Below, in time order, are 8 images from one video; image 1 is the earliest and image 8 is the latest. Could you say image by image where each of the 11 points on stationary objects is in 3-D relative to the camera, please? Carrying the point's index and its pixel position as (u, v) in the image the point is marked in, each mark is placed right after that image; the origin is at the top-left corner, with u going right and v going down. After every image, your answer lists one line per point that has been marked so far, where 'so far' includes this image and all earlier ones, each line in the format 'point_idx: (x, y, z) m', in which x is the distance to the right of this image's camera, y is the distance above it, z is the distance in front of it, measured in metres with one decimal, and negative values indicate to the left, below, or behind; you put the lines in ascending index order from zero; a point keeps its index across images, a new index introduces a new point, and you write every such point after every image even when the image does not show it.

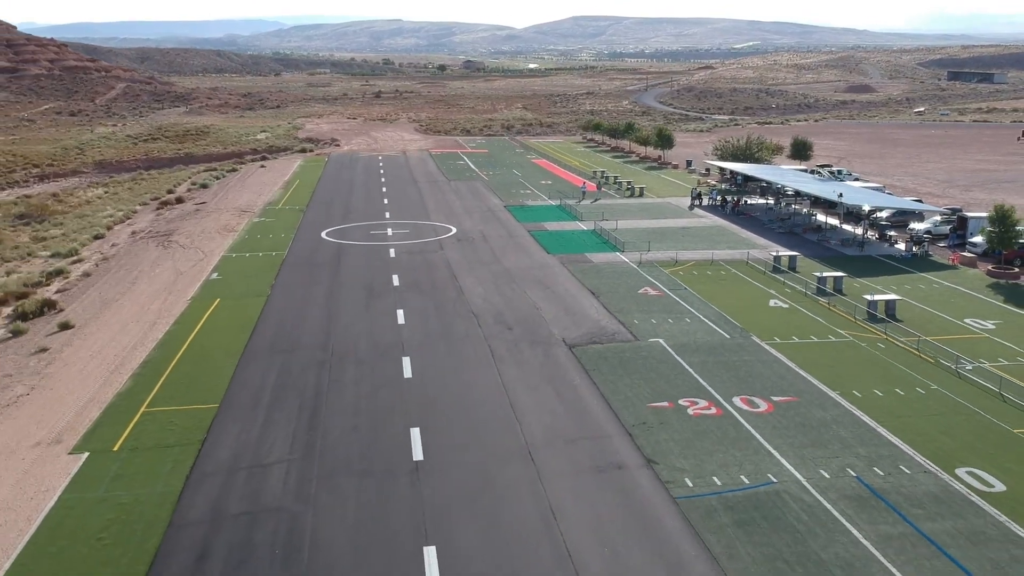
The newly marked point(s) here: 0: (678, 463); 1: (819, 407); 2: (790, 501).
0: (+3.9, -4.1, +16.8) m
1: (+8.3, -3.2, +19.6) m
2: (+6.0, -4.6, +15.3) m
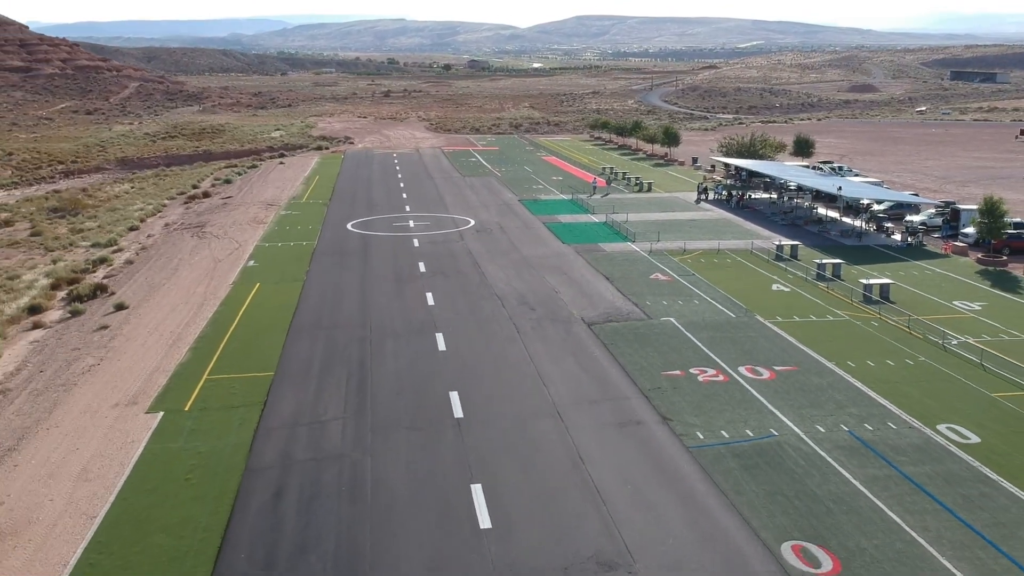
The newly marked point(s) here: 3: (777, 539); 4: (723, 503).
0: (+4.8, -3.5, +19.0) m
1: (+9.2, -2.6, +21.8) m
2: (+6.8, -4.0, +17.5) m
3: (+5.3, -5.0, +14.2) m
4: (+4.6, -4.7, +15.4) m
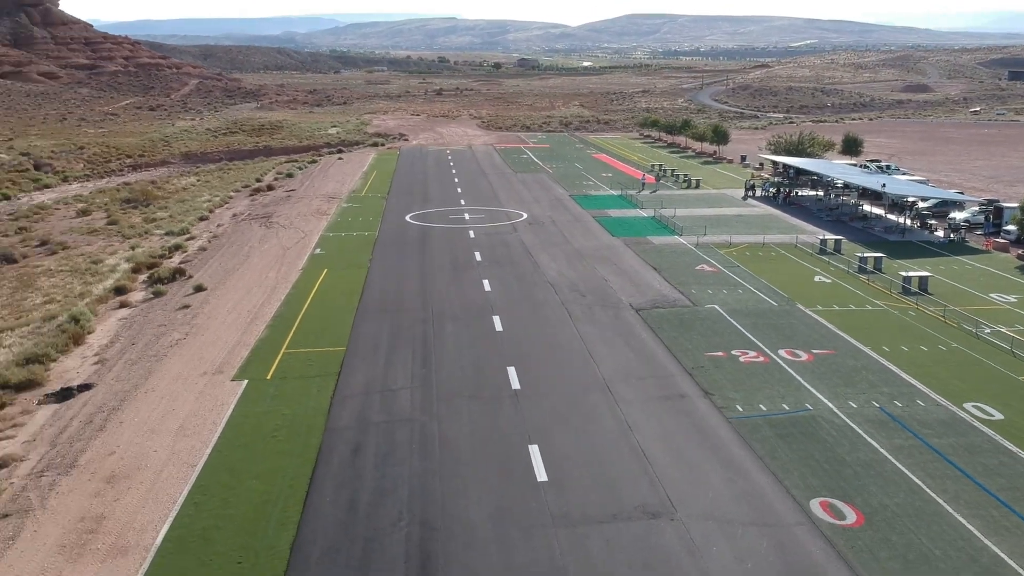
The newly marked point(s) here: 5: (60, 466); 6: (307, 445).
0: (+6.3, -3.1, +20.5) m
1: (+10.9, -2.2, +23.0) m
2: (+8.2, -3.5, +18.9) m
3: (+6.5, -4.6, +15.7) m
4: (+5.9, -4.2, +16.9) m
5: (-10.9, -4.3, +16.8) m
6: (-5.2, -4.0, +17.6) m
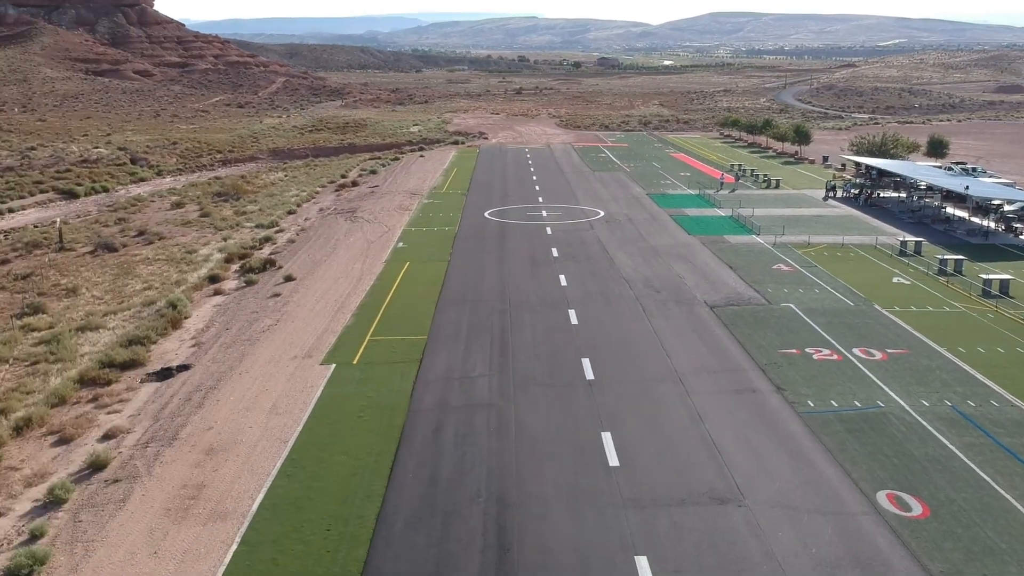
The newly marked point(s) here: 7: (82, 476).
0: (+8.5, -3.0, +20.5) m
1: (+13.3, -2.3, +22.5) m
2: (+10.2, -3.5, +18.7) m
3: (+8.1, -4.5, +15.7) m
4: (+7.6, -4.2, +17.0) m
5: (-9.0, -3.8, +18.5) m
6: (-3.3, -3.7, +18.8) m
7: (-10.1, -4.4, +16.9) m
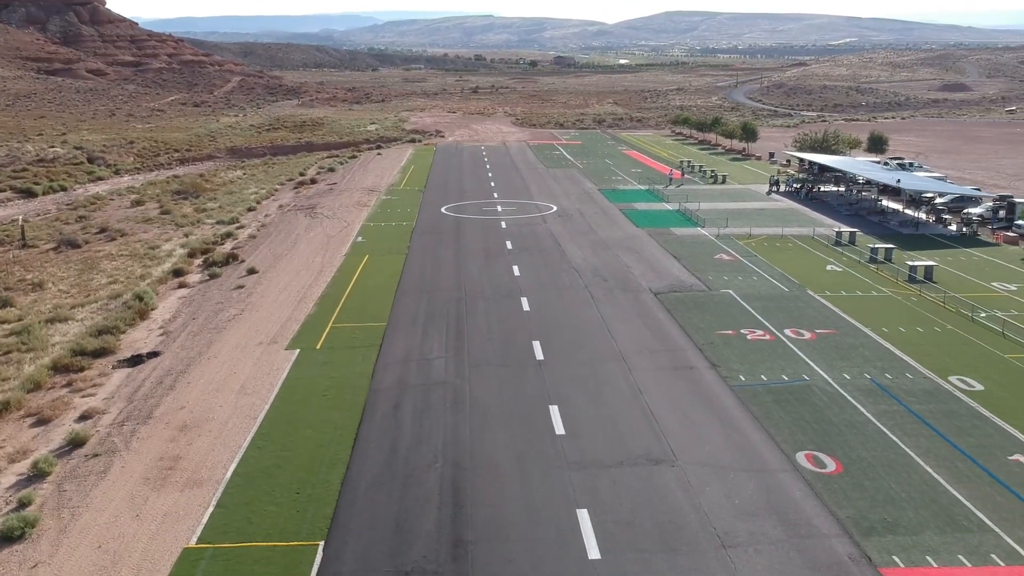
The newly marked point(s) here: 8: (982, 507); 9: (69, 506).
0: (+7.1, -2.5, +22.5) m
1: (+11.8, -1.7, +24.8) m
2: (+8.9, -3.0, +20.8) m
3: (+7.0, -4.0, +17.8) m
4: (+6.4, -3.6, +19.0) m
5: (-10.3, -3.5, +19.6) m
6: (-4.6, -3.3, +20.2) m
7: (-11.3, -4.1, +18.0) m
8: (+10.2, -4.7, +15.5) m
9: (-9.8, -4.8, +15.7) m
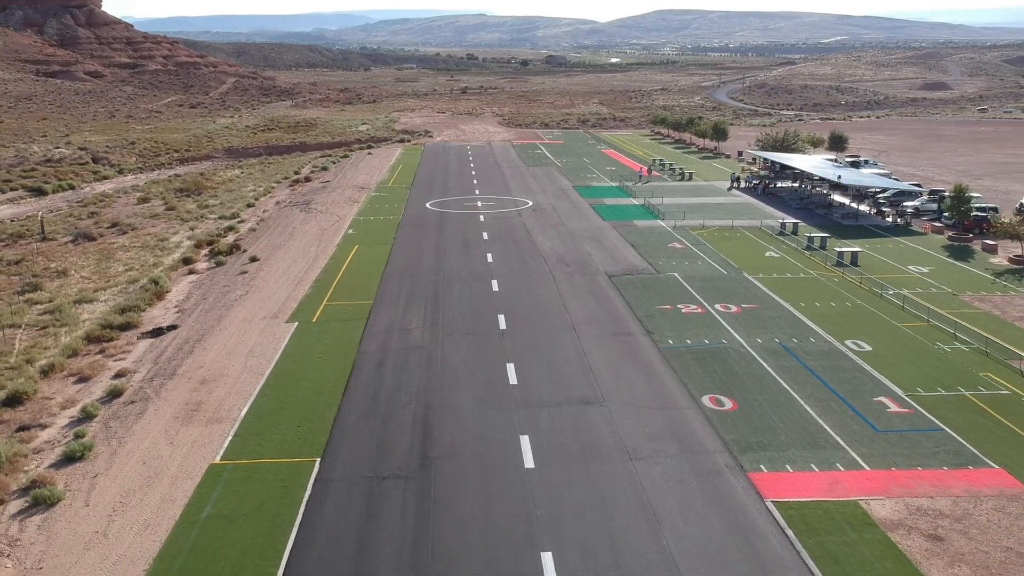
0: (+5.8, -1.7, +26.6) m
1: (+10.5, -0.9, +28.9) m
2: (+7.7, -2.2, +24.9) m
3: (+5.8, -3.2, +21.9) m
4: (+5.2, -2.9, +23.1) m
5: (-11.5, -2.8, +23.6) m
6: (-5.8, -2.6, +24.2) m
7: (-12.5, -3.5, +21.9) m
8: (+9.0, -4.0, +19.6) m
9: (-10.9, -4.1, +19.6) m
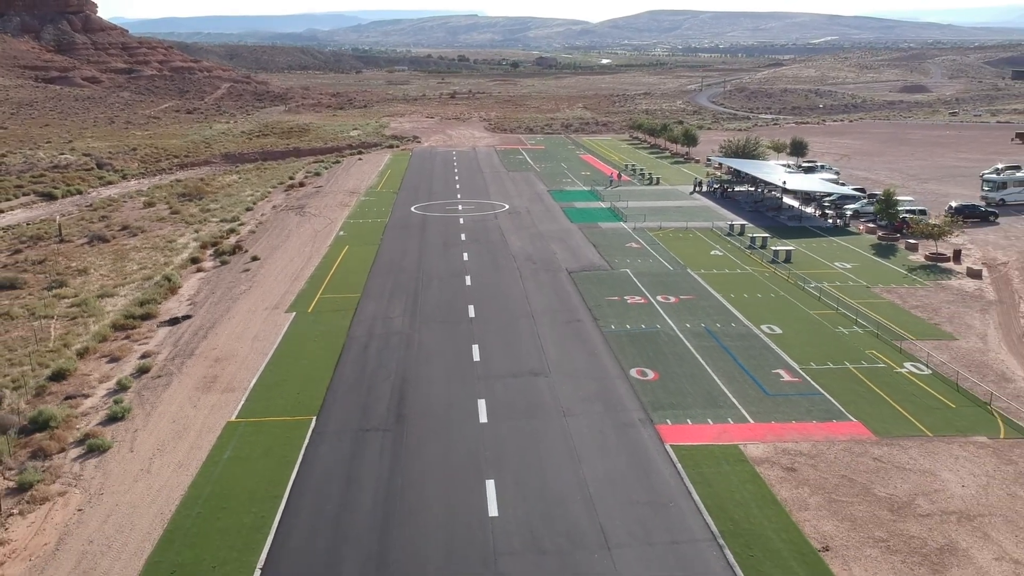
0: (+4.4, -1.4, +31.2) m
1: (+9.0, -0.6, +33.5) m
2: (+6.2, -1.9, +29.5) m
3: (+4.4, -2.9, +26.4) m
4: (+3.8, -2.6, +27.6) m
5: (-12.9, -2.6, +28.0) m
6: (-7.2, -2.3, +28.7) m
7: (-13.9, -3.2, +26.3) m
8: (+7.6, -3.7, +24.2) m
9: (-12.3, -3.9, +24.0) m
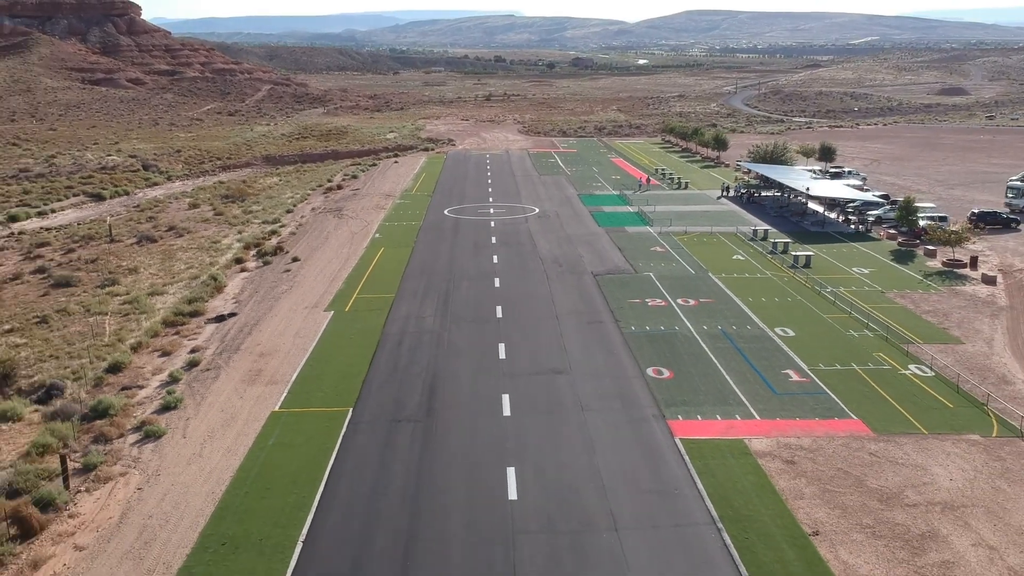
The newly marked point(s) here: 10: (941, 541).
0: (+5.5, -1.5, +32.8) m
1: (+10.3, -0.7, +34.9) m
2: (+7.3, -2.0, +31.0) m
3: (+5.3, -3.1, +28.0) m
4: (+4.8, -2.7, +29.3) m
5: (-11.9, -2.6, +30.4) m
6: (-6.2, -2.3, +30.8) m
7: (-13.0, -3.2, +28.8) m
8: (+8.4, -3.8, +25.6) m
9: (-11.5, -3.8, +26.4) m
10: (+10.8, -6.3, +17.8) m
